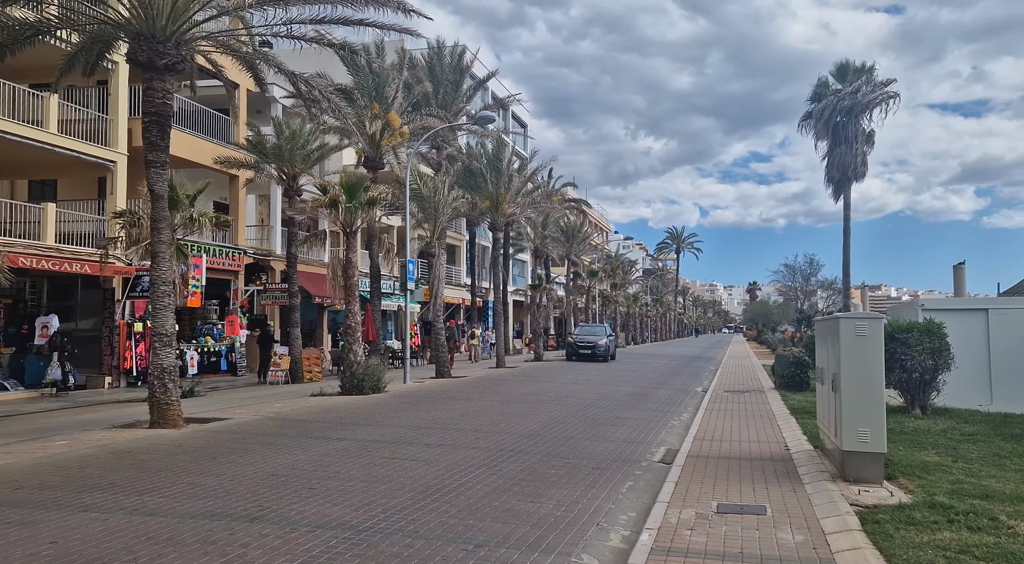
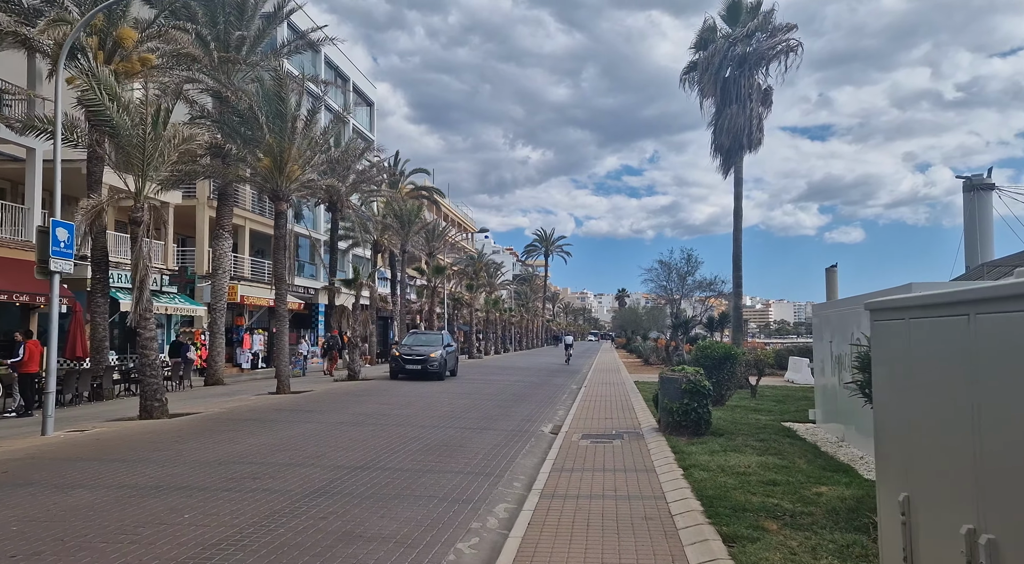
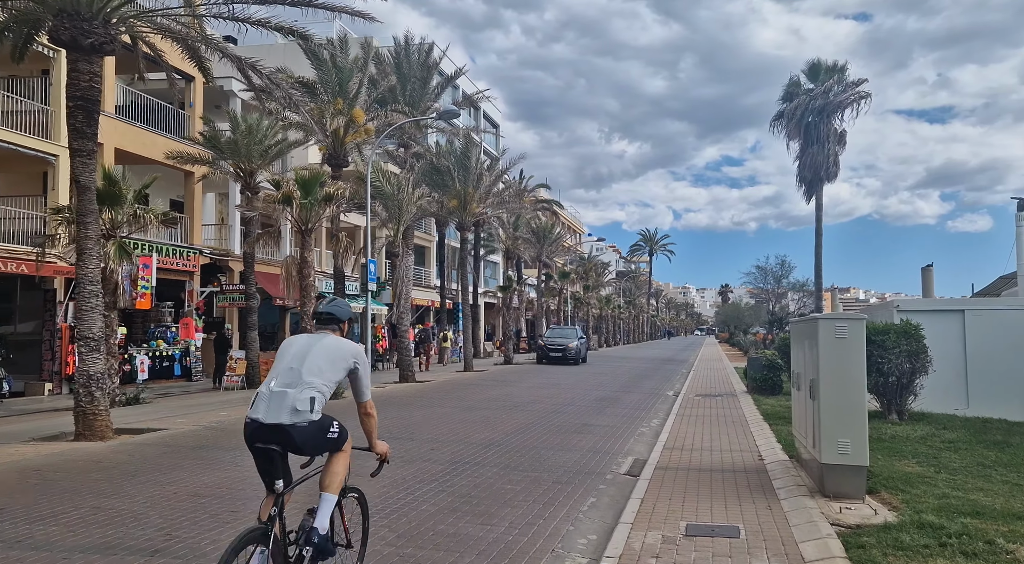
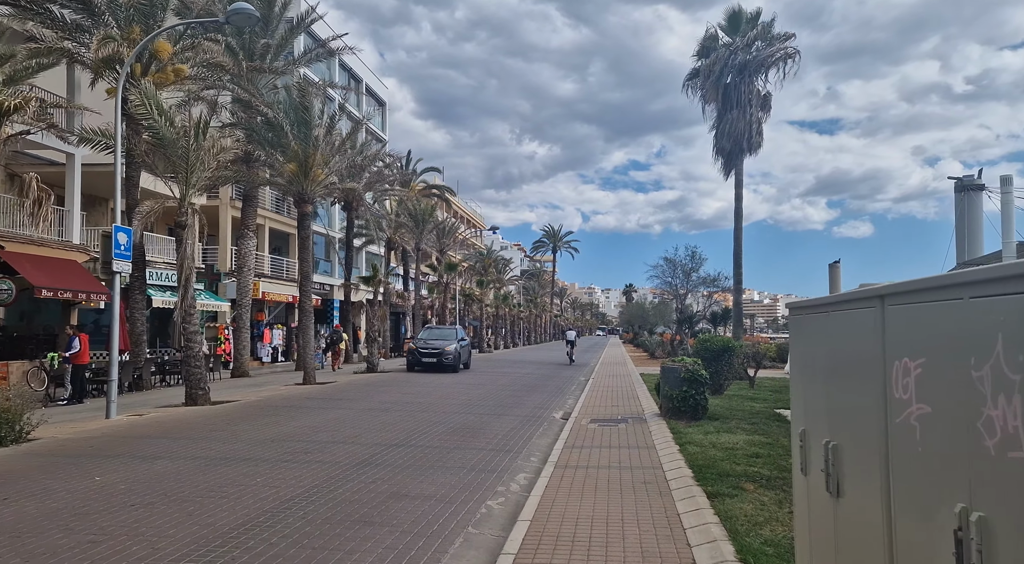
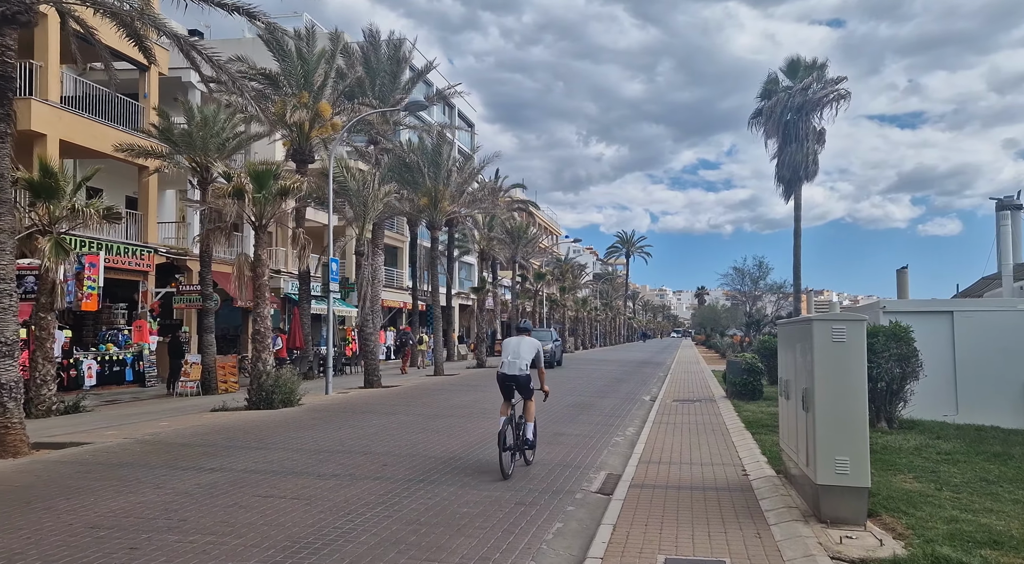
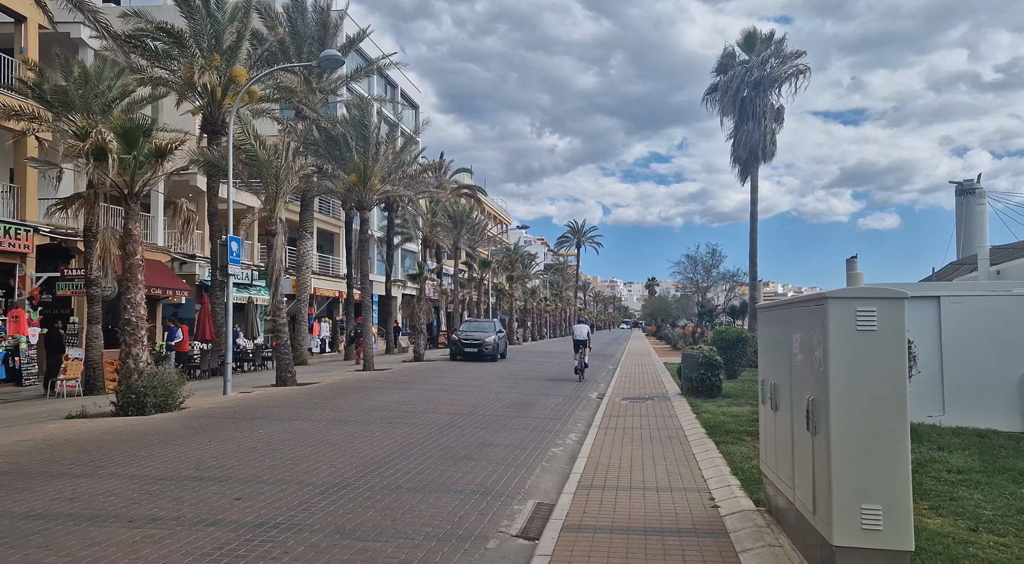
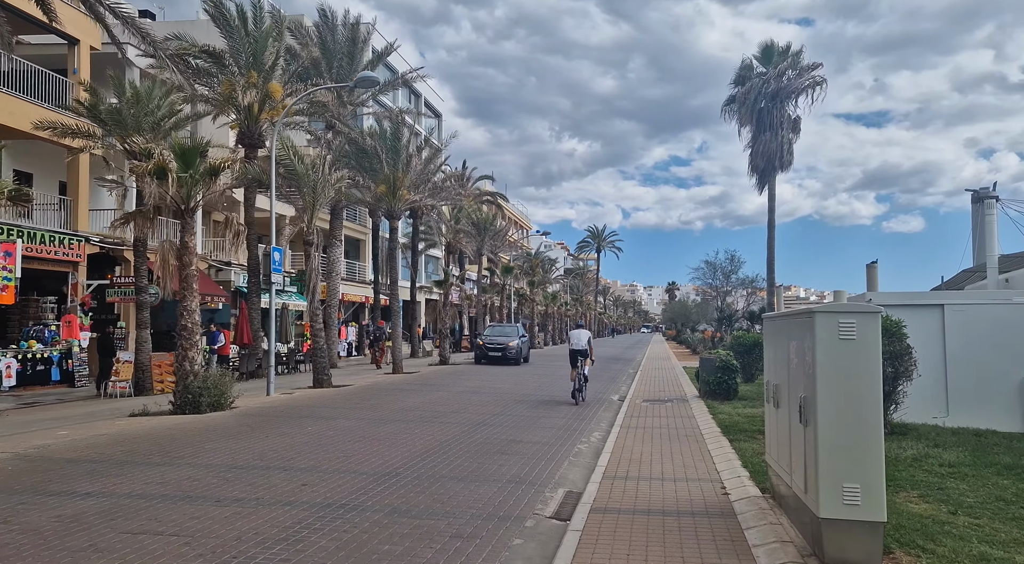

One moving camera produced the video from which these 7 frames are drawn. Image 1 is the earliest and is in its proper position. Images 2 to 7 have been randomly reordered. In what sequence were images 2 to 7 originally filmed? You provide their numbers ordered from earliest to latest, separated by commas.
3, 5, 7, 6, 4, 2
